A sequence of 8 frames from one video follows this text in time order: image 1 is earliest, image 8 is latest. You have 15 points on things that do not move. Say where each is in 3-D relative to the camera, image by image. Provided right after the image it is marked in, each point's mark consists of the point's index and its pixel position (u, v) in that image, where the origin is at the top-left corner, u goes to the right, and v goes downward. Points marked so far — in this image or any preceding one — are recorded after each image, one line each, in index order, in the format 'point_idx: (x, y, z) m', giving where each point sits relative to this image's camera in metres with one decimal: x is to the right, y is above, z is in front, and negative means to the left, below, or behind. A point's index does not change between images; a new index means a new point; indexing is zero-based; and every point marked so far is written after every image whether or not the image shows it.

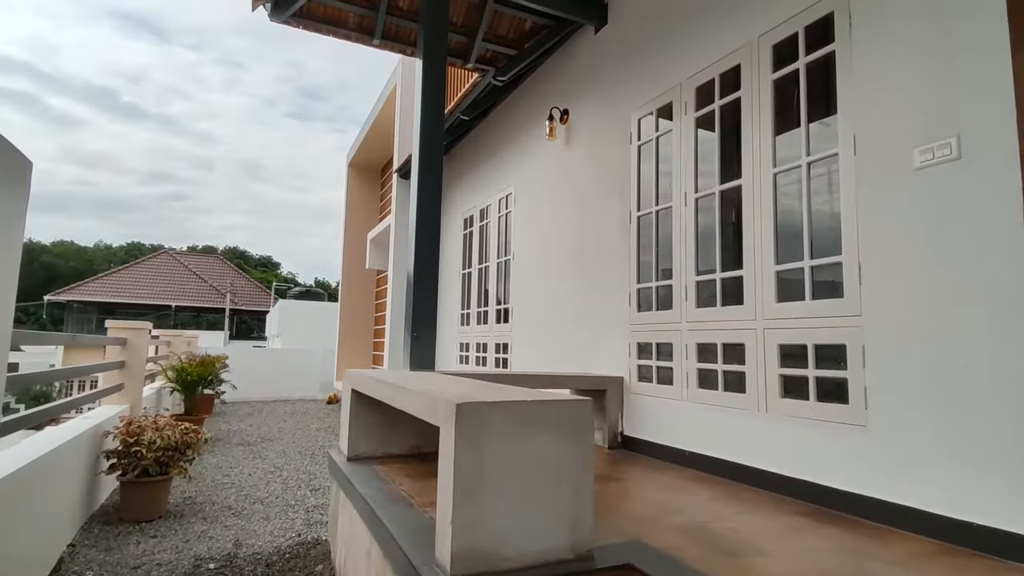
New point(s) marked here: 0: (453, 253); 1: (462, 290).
0: (-0.7, +0.4, +6.7) m
1: (-0.5, 0.0, +6.4) m
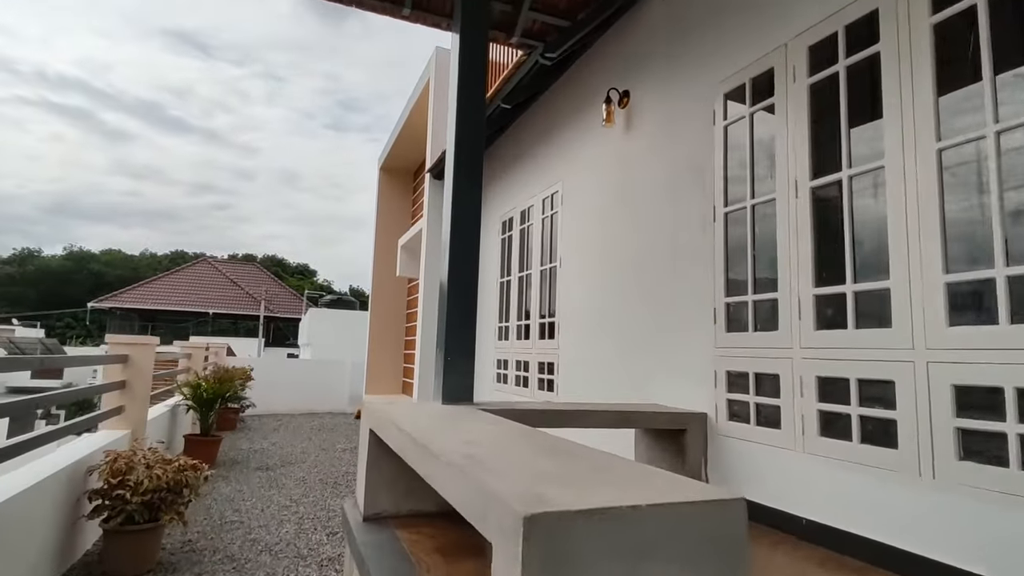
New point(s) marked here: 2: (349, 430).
0: (-0.2, +0.3, +6.1) m
1: (-0.1, -0.1, +5.7) m
2: (-2.5, -2.2, +8.7) m
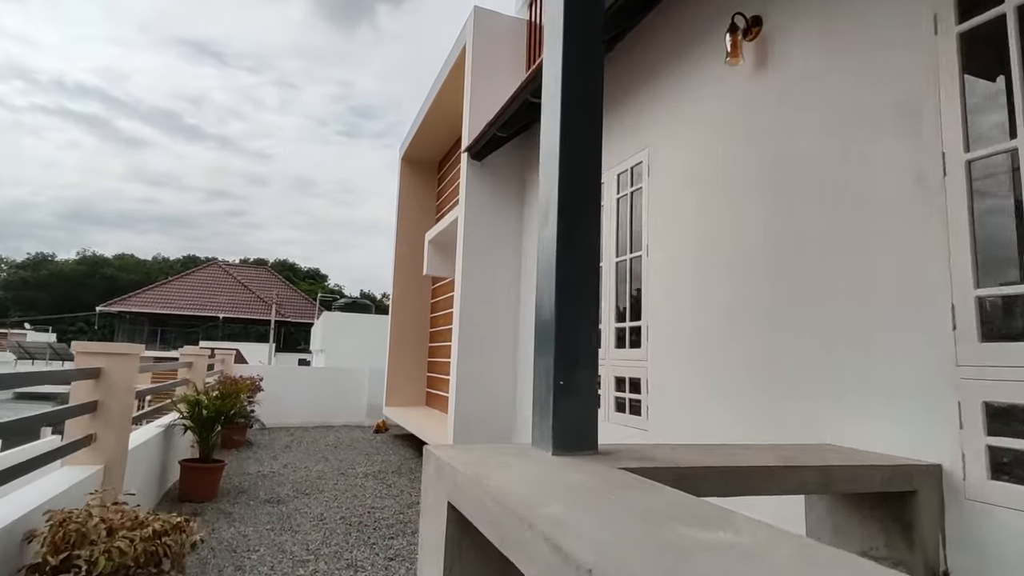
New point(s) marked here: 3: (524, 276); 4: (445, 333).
0: (+0.3, +0.3, +5.2) m
1: (+0.4, -0.1, +4.8) m
2: (-1.9, -2.2, +7.8) m
3: (+0.1, +0.1, +5.6) m
4: (-1.0, -0.7, +8.6) m
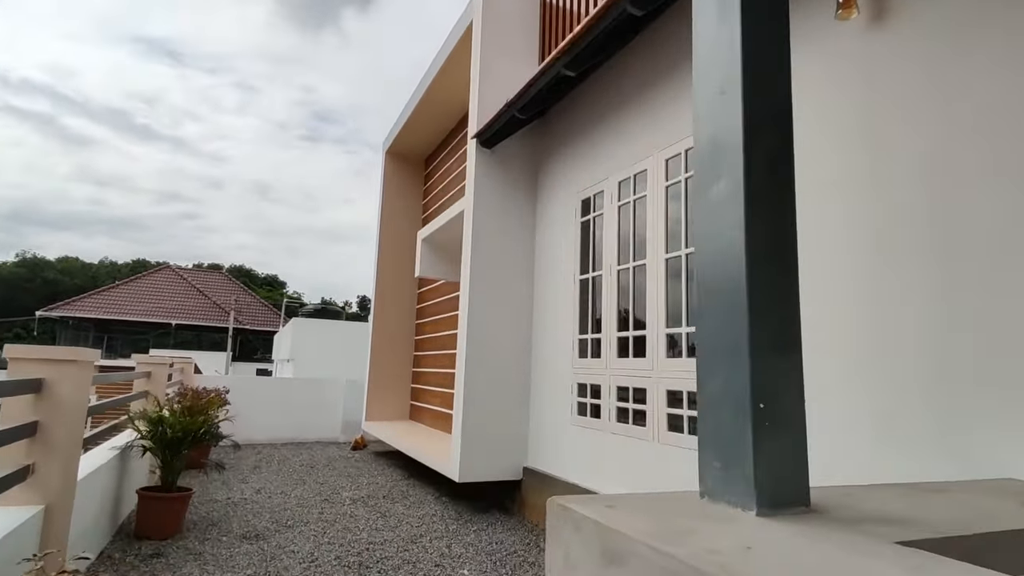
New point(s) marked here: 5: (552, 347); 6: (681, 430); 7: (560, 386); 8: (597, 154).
0: (+0.4, +0.3, +4.6) m
1: (+0.6, -0.1, +4.2) m
2: (-2.0, -2.2, +7.0) m
3: (+0.2, +0.1, +5.0) m
4: (-1.1, -0.7, +8.0) m
5: (+0.3, -0.5, +4.7) m
6: (+1.0, -0.8, +3.3) m
7: (+0.4, -0.8, +4.5) m
8: (+0.7, +1.0, +4.4) m
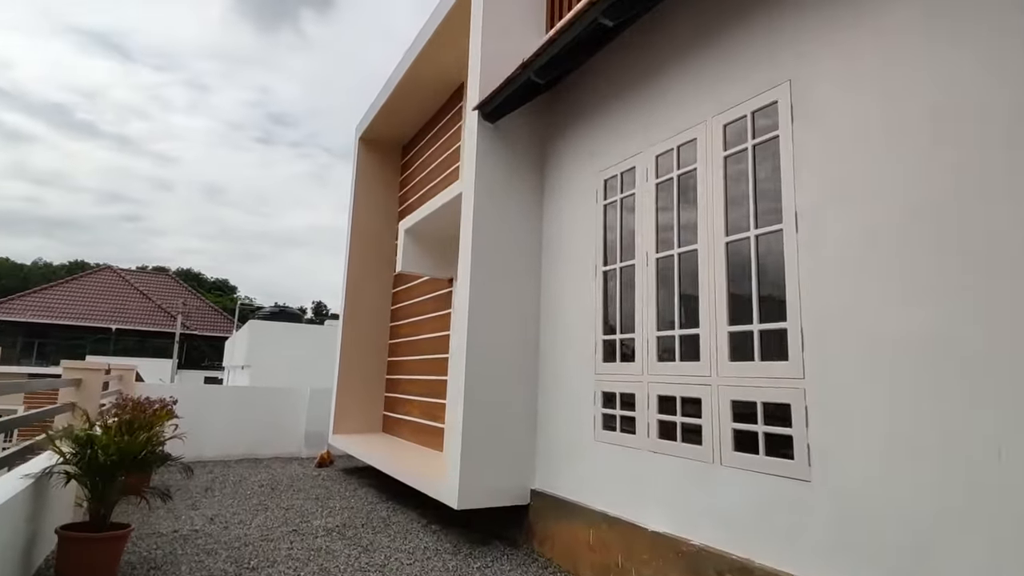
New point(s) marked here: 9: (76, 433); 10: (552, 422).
0: (+0.5, +0.3, +4.0) m
1: (+0.7, -0.1, +3.6) m
2: (-2.1, -2.2, +6.2) m
3: (+0.3, +0.1, +4.4) m
4: (-1.3, -0.7, +7.2) m
5: (+0.4, -0.4, +4.1) m
6: (+1.1, -0.8, +2.7) m
7: (+0.4, -0.7, +3.9) m
8: (+0.8, +1.1, +3.8) m
9: (-2.7, -0.9, +3.5) m
10: (+0.3, -1.0, +4.1) m
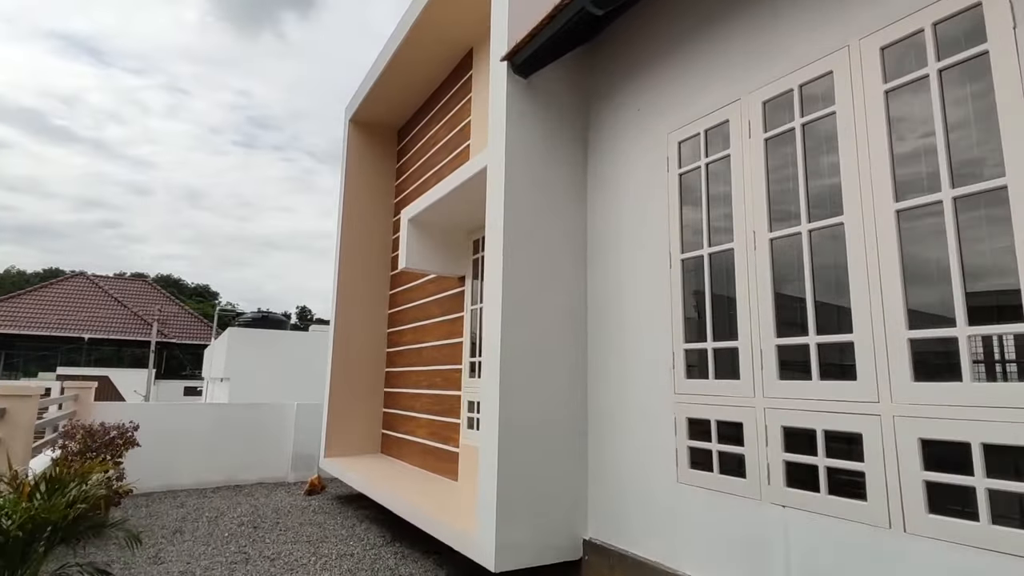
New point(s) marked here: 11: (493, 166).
0: (+0.8, +0.4, +3.1) m
1: (+1.0, 0.0, +2.8) m
2: (-1.9, -2.2, +5.3) m
3: (+0.5, +0.2, +3.5) m
4: (-1.1, -0.7, +6.3) m
5: (+0.7, -0.4, +3.2) m
6: (+1.4, -0.7, +1.8) m
7: (+0.7, -0.7, +3.0) m
8: (+1.0, +1.1, +2.9) m
9: (-2.4, -0.9, +2.5) m
10: (+0.6, -1.0, +3.3) m
11: (-0.1, +0.8, +3.6) m
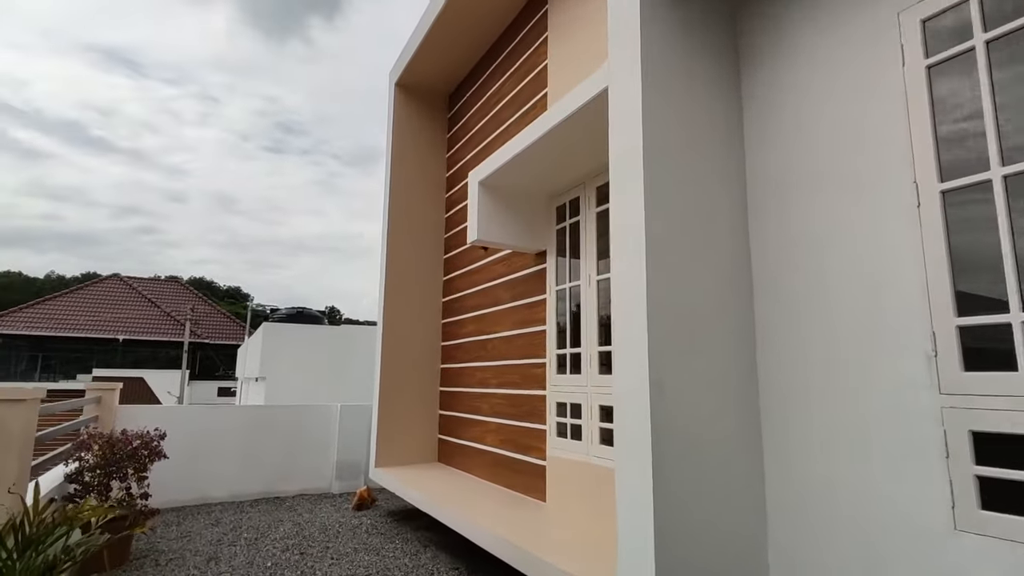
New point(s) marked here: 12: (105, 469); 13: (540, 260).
0: (+1.4, +0.5, +2.2) m
1: (+1.5, +0.1, +1.8) m
2: (-1.1, -2.1, +4.4) m
3: (+1.2, +0.3, +2.6) m
4: (-0.4, -0.6, +5.4) m
5: (+1.3, -0.2, +2.2) m
6: (+2.0, -0.5, +0.8) m
7: (+1.3, -0.5, +2.0) m
8: (+1.6, +1.3, +2.0) m
9: (-1.8, -0.8, +1.7) m
10: (+1.2, -0.8, +2.3) m
11: (+0.5, +0.9, +2.6) m
12: (-3.1, -1.4, +4.3) m
13: (+0.2, +0.2, +4.4) m
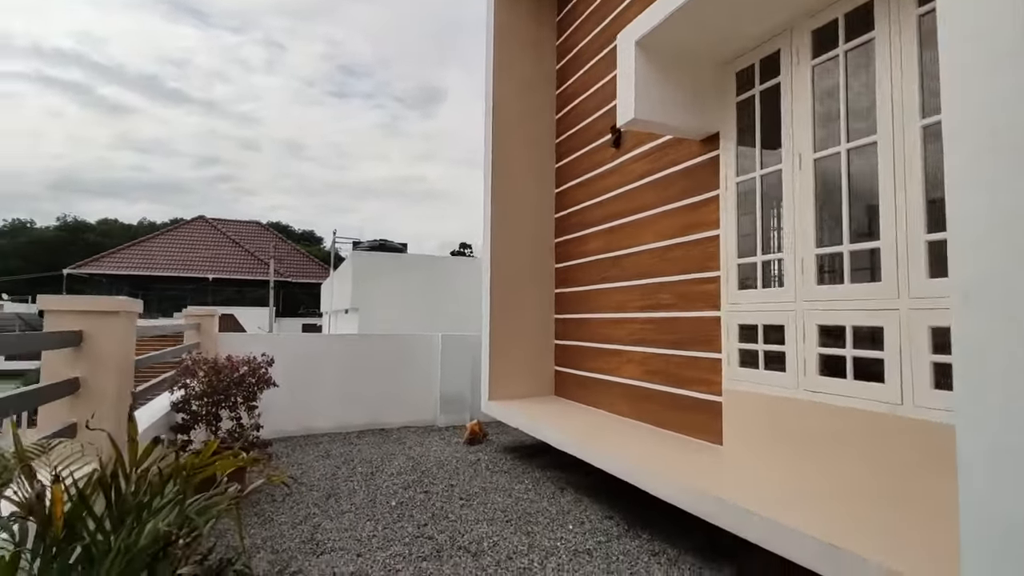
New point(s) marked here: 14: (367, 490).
0: (+2.1, +1.0, +1.1) m
1: (+2.2, +0.5, +0.8) m
2: (-0.1, -1.4, +3.9) m
3: (+1.9, +0.8, +1.5) m
4: (+0.8, +0.2, +4.6) m
5: (+2.0, +0.2, +1.3) m
6: (+2.6, -0.2, -0.2) m
7: (+2.1, -0.1, +1.1) m
8: (+2.3, +1.7, +0.8) m
9: (-1.1, -0.4, +1.1) m
10: (+1.9, -0.3, +1.4) m
11: (+1.3, +1.4, +1.6) m
12: (-2.1, -0.7, +3.9) m
13: (+1.2, +0.9, +3.5) m
14: (-1.0, -1.4, +4.0) m
